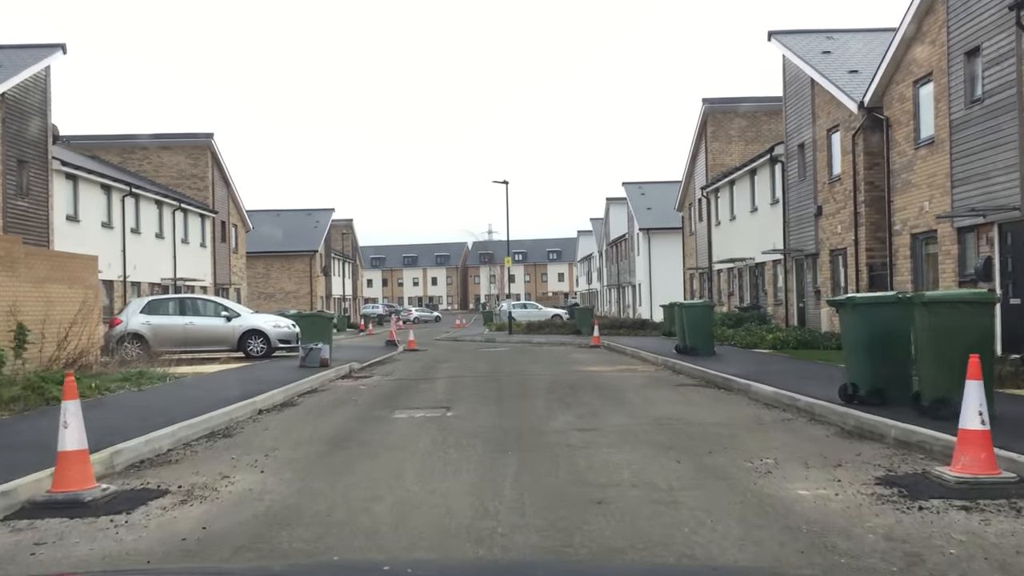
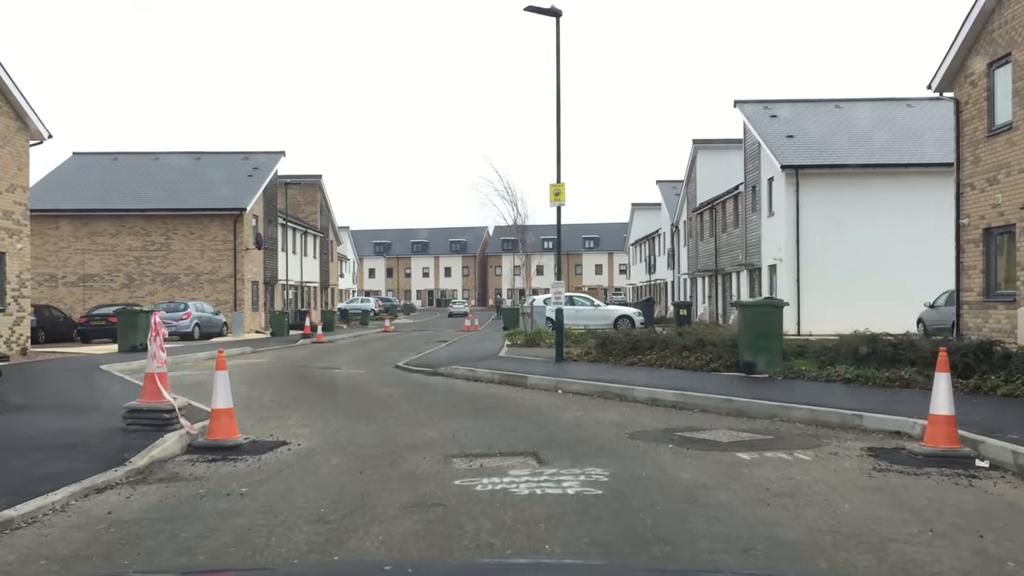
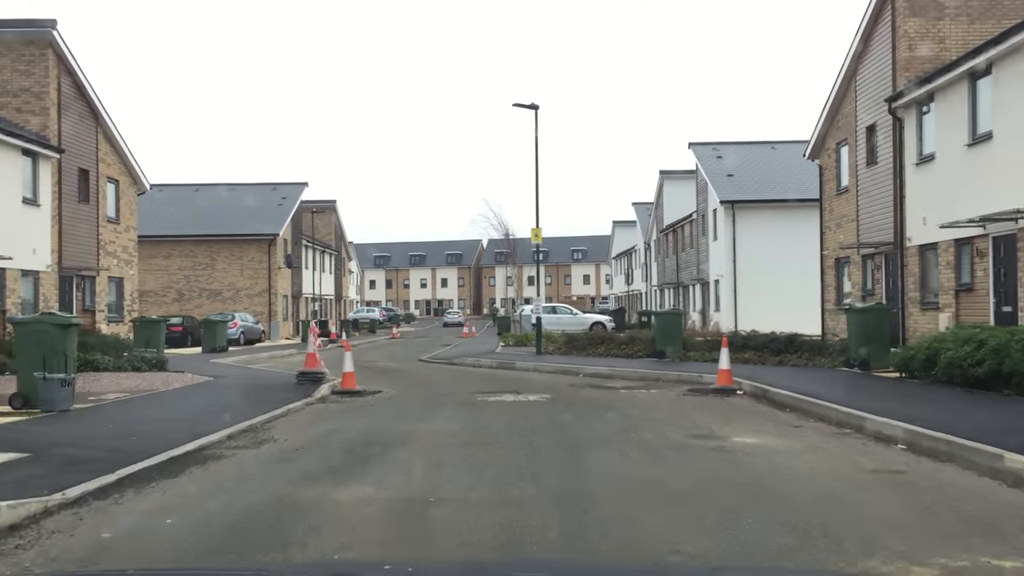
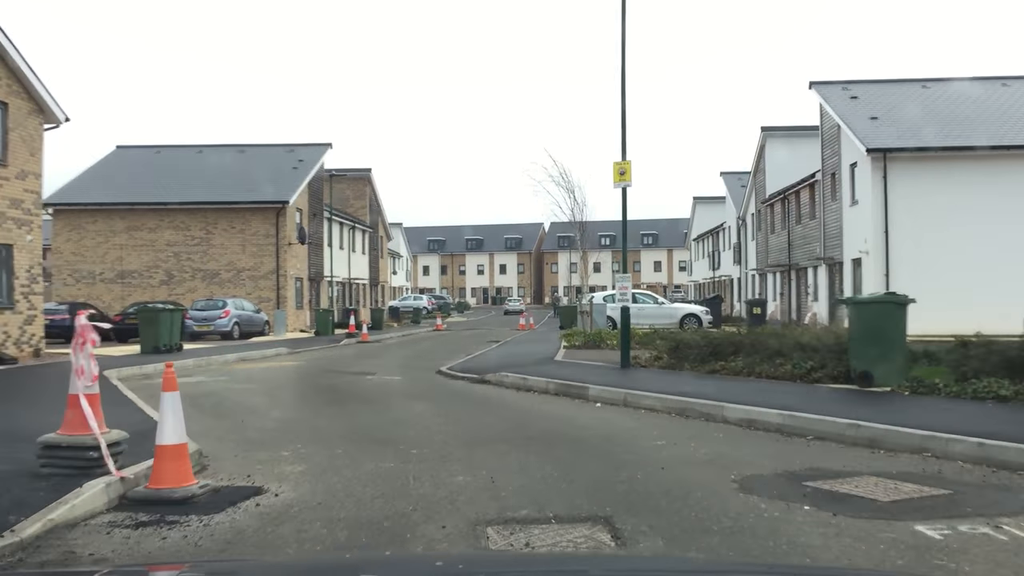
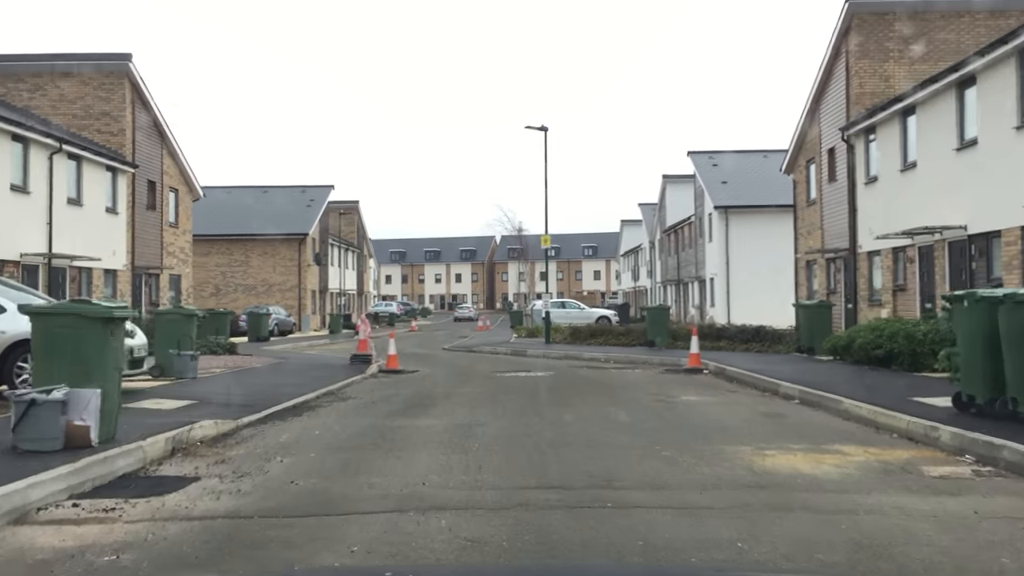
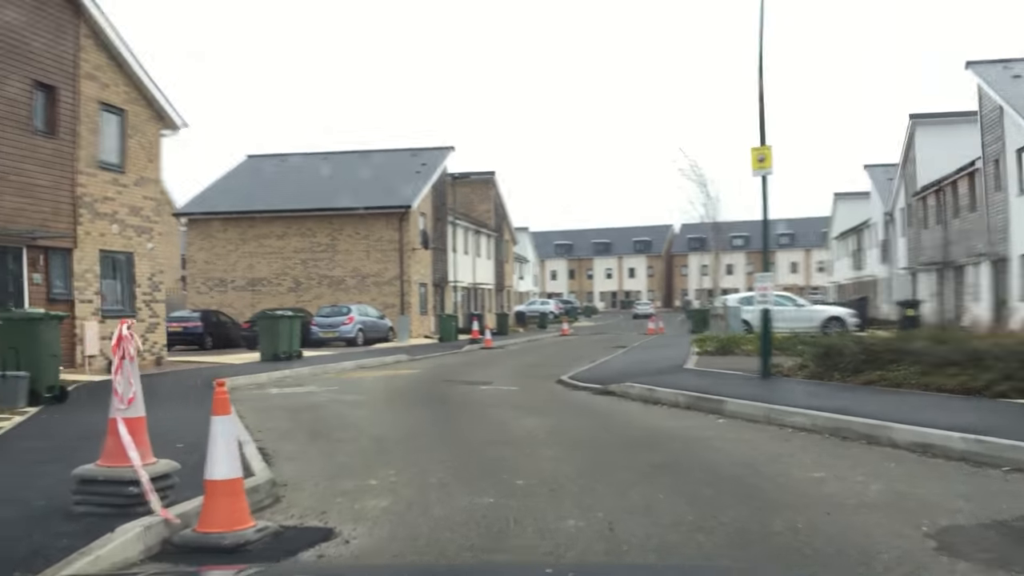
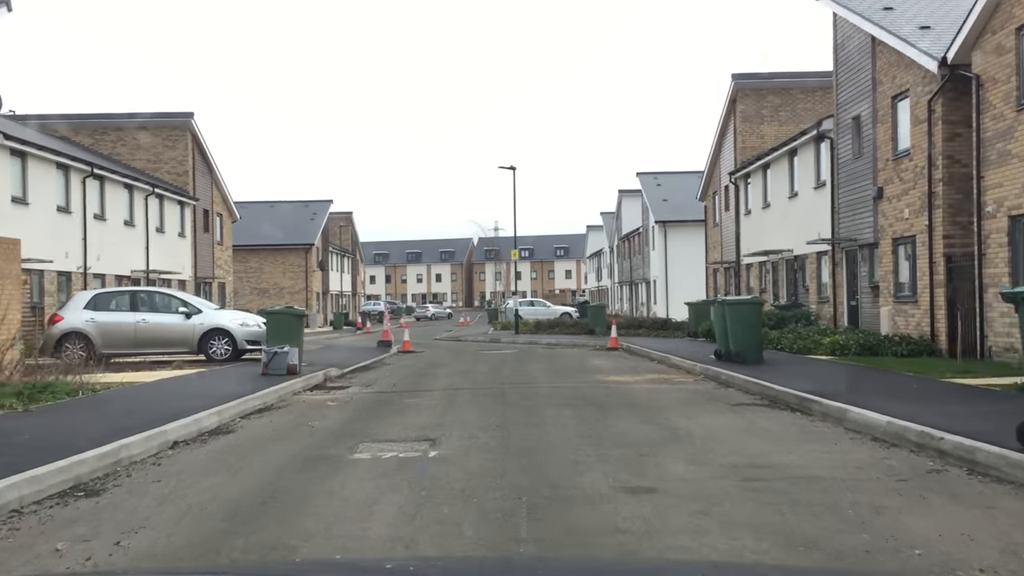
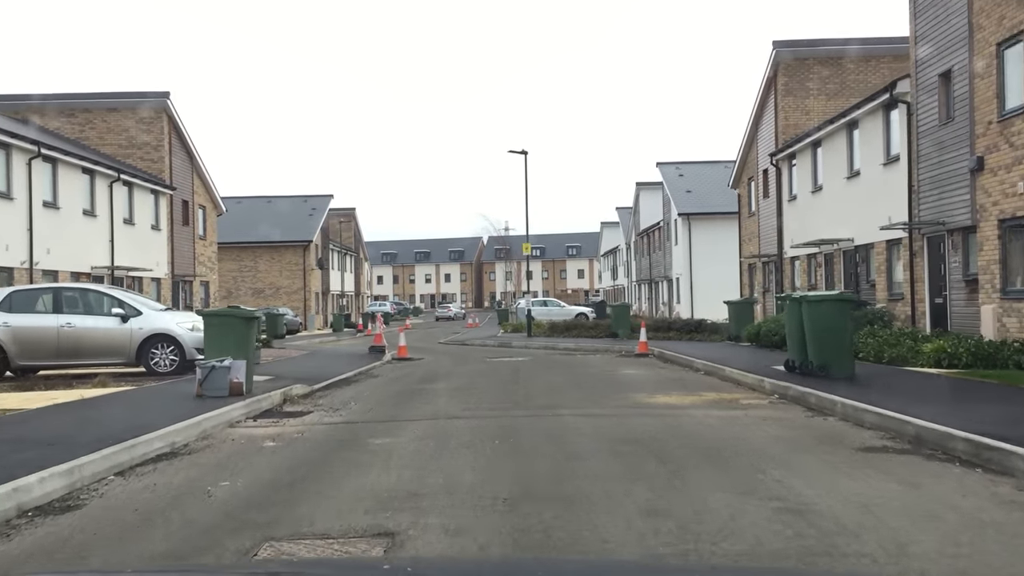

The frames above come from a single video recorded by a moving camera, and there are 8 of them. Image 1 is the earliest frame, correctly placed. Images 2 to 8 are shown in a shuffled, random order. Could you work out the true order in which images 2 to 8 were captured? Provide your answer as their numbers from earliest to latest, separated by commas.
7, 8, 5, 3, 2, 4, 6
